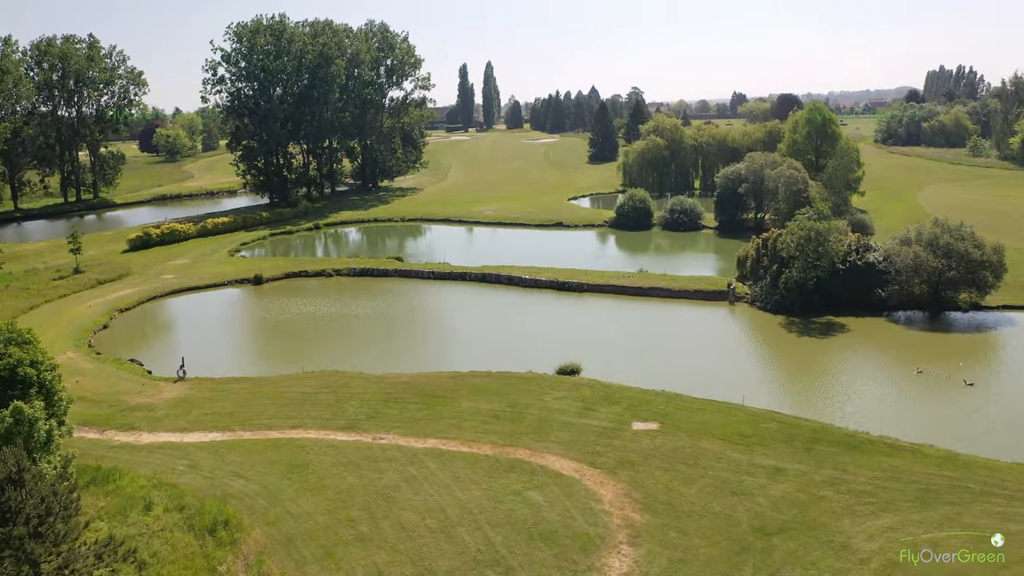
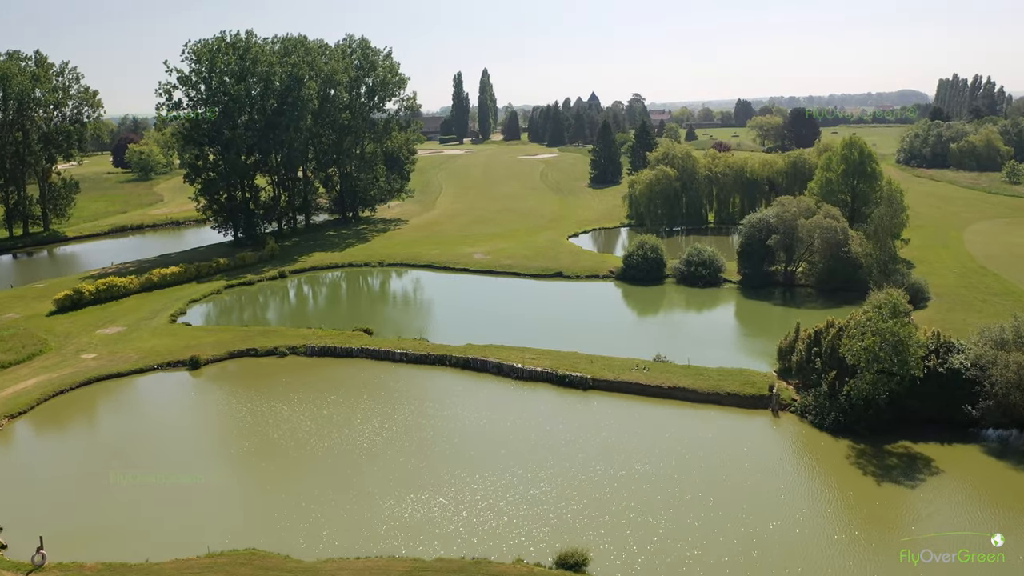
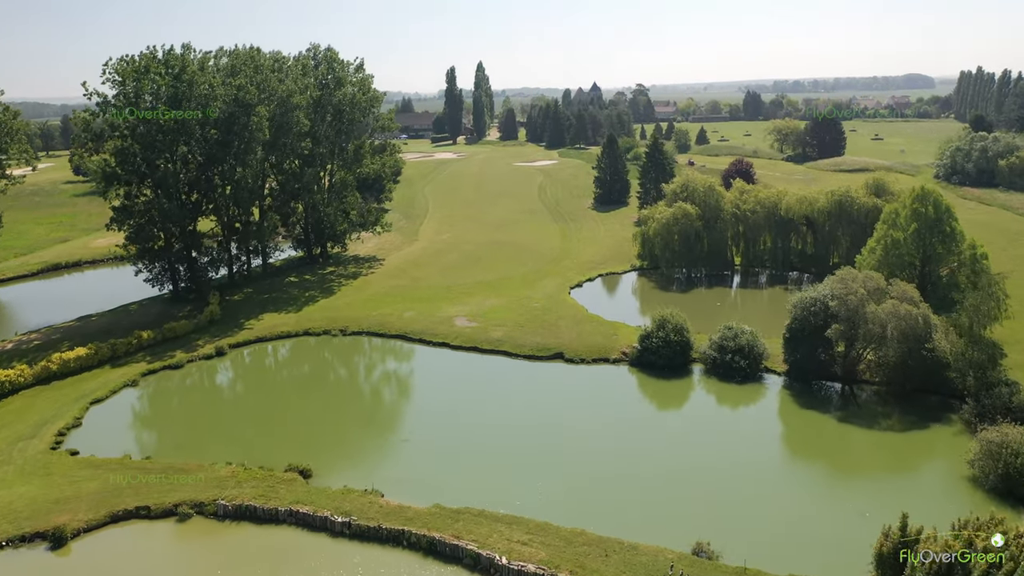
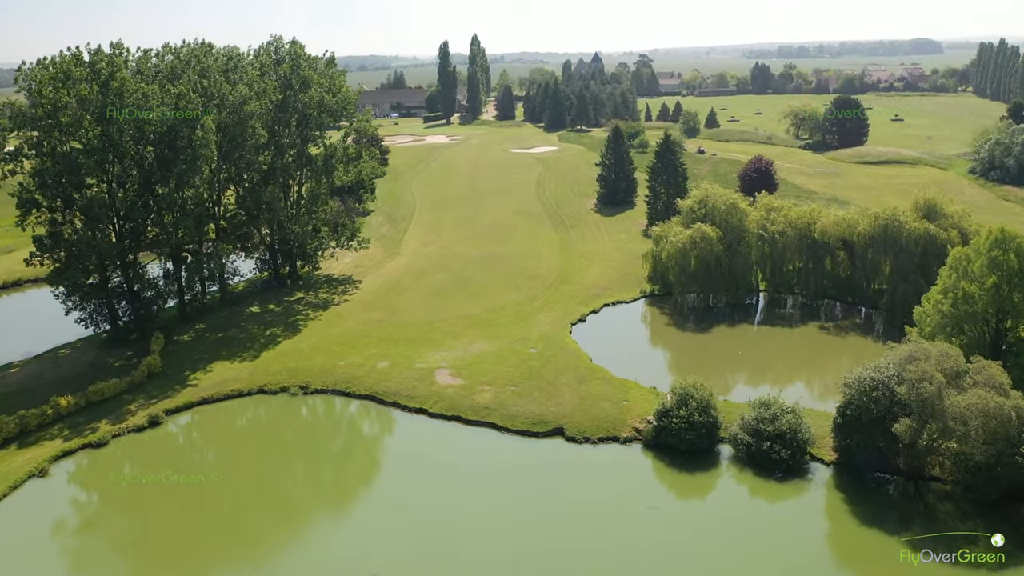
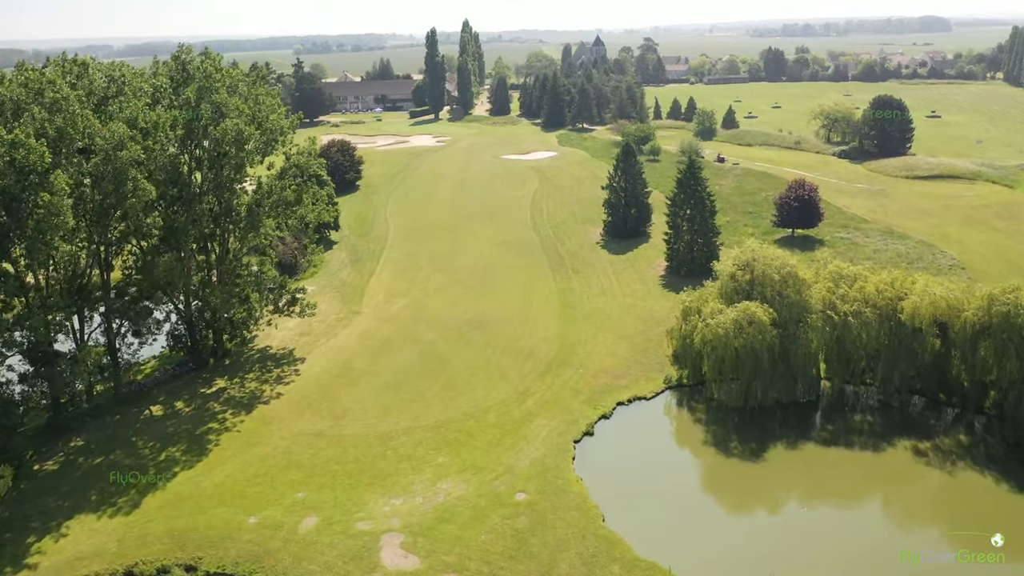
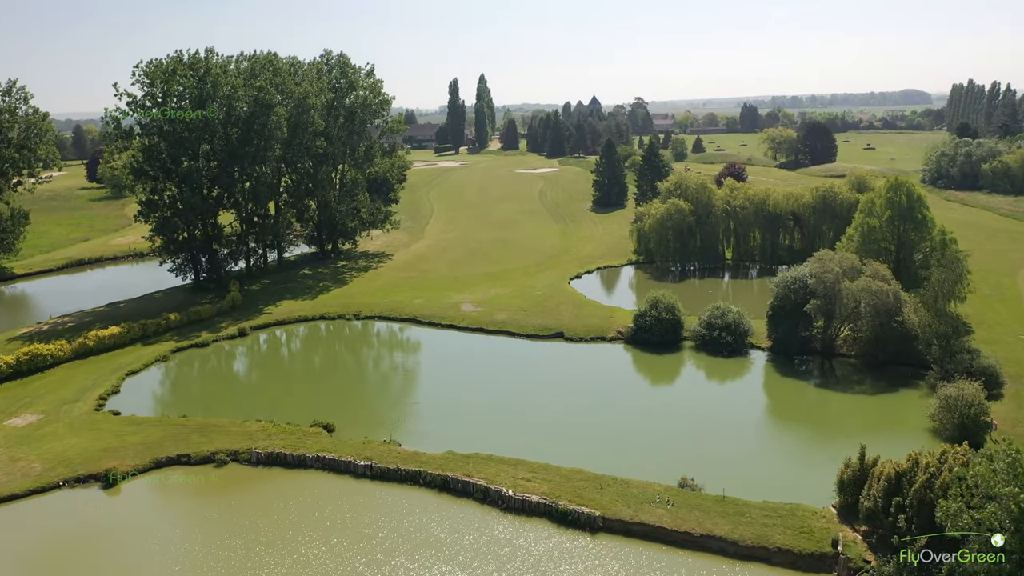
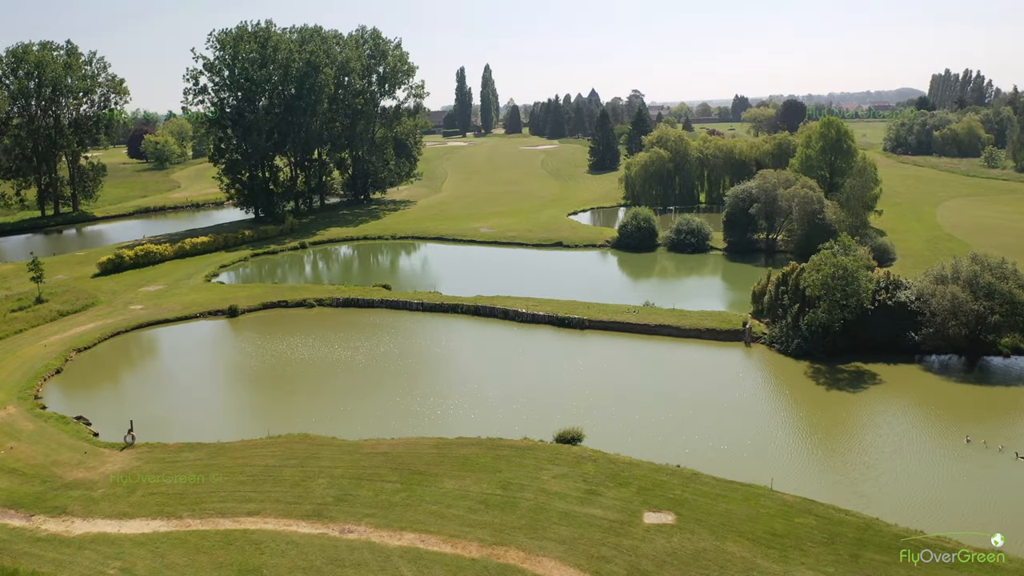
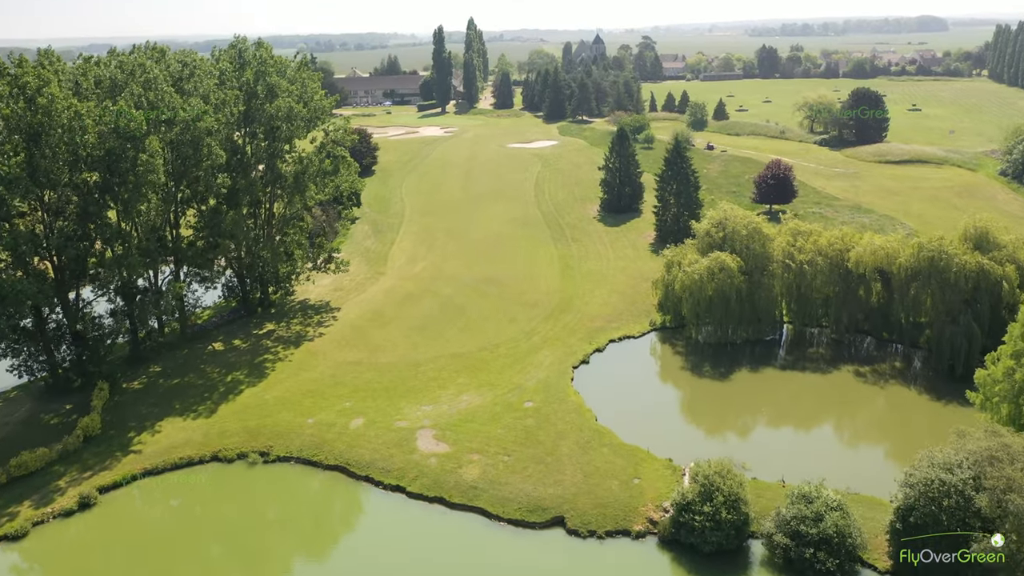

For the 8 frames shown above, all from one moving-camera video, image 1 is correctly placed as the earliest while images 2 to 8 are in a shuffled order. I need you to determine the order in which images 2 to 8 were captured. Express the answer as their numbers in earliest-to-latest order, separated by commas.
7, 2, 6, 3, 4, 8, 5
